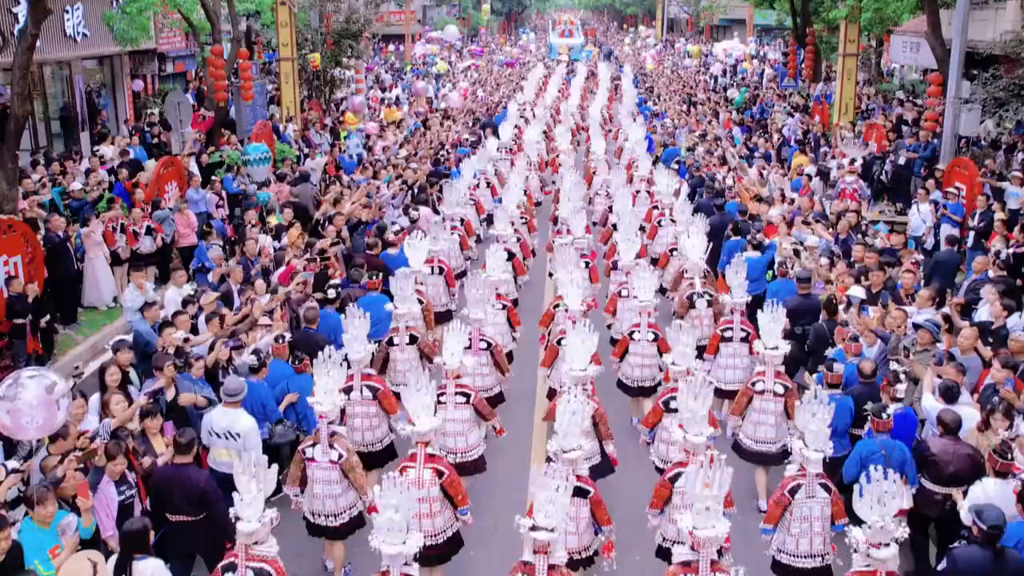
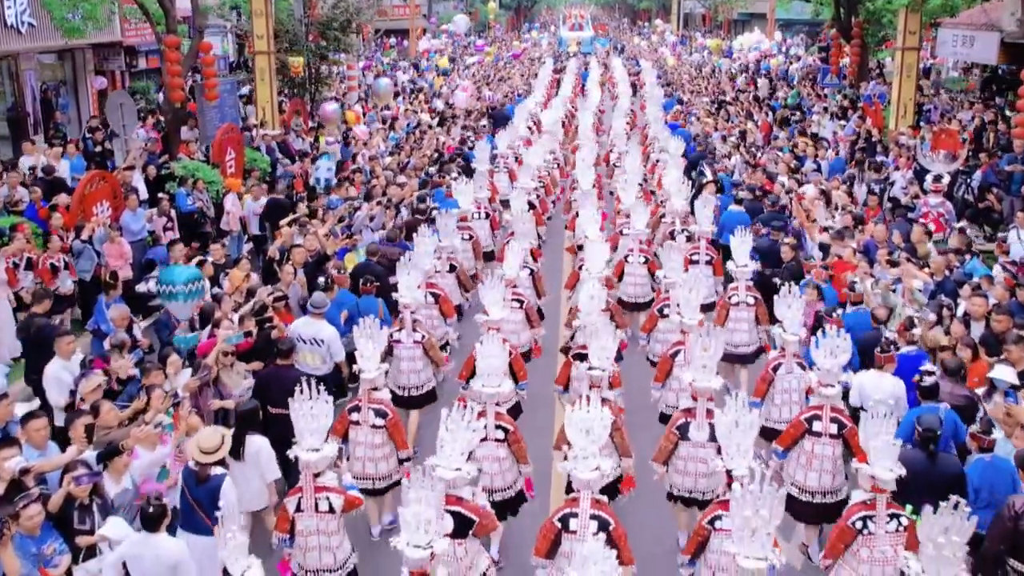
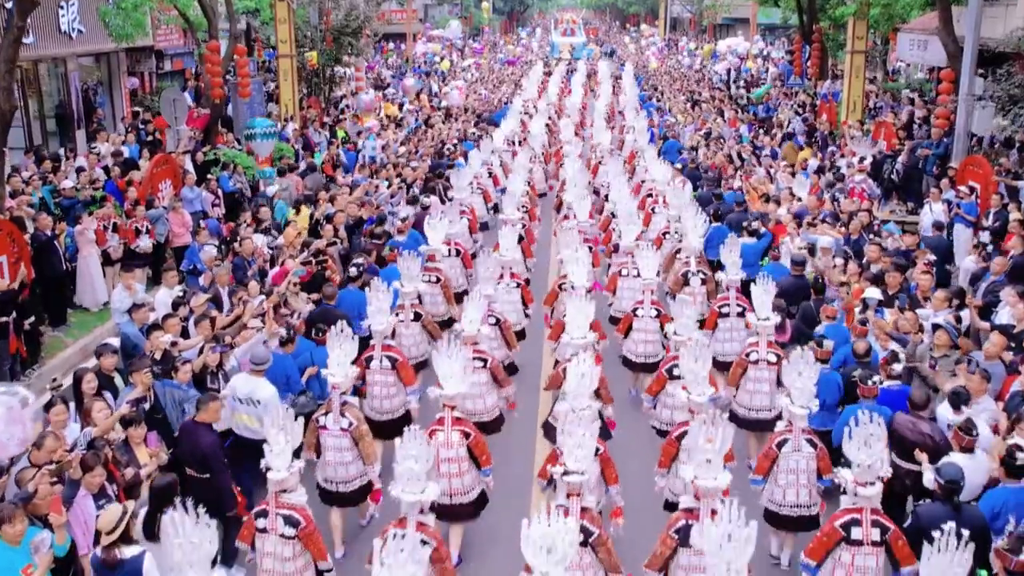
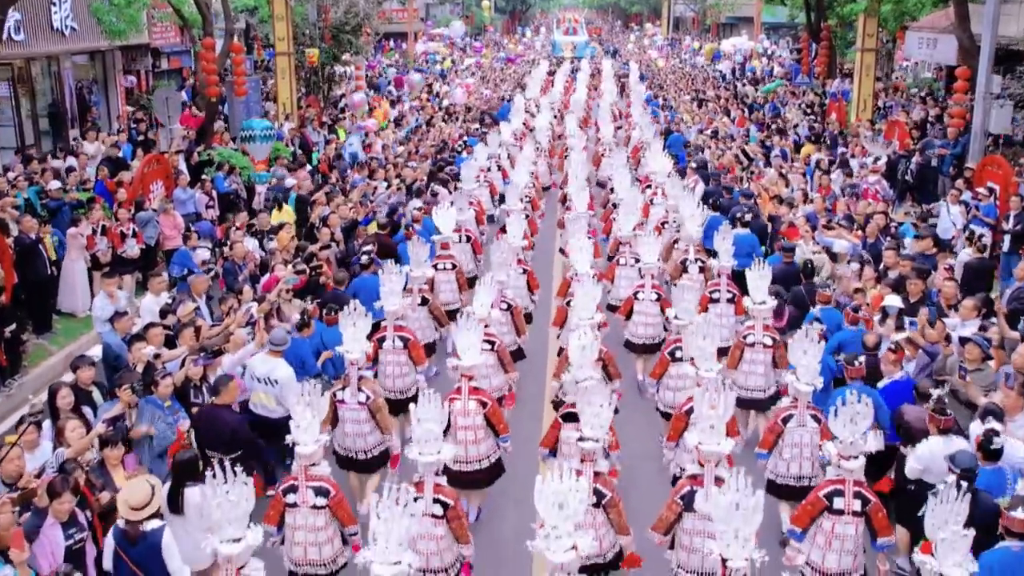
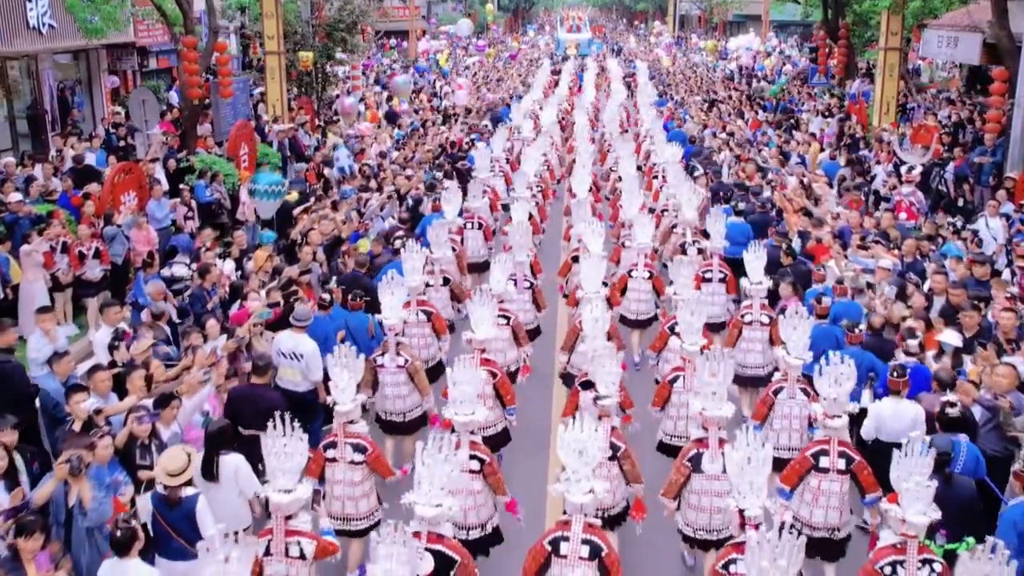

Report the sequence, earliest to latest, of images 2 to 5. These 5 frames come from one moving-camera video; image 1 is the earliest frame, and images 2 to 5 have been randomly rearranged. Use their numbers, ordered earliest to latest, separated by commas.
3, 4, 5, 2
